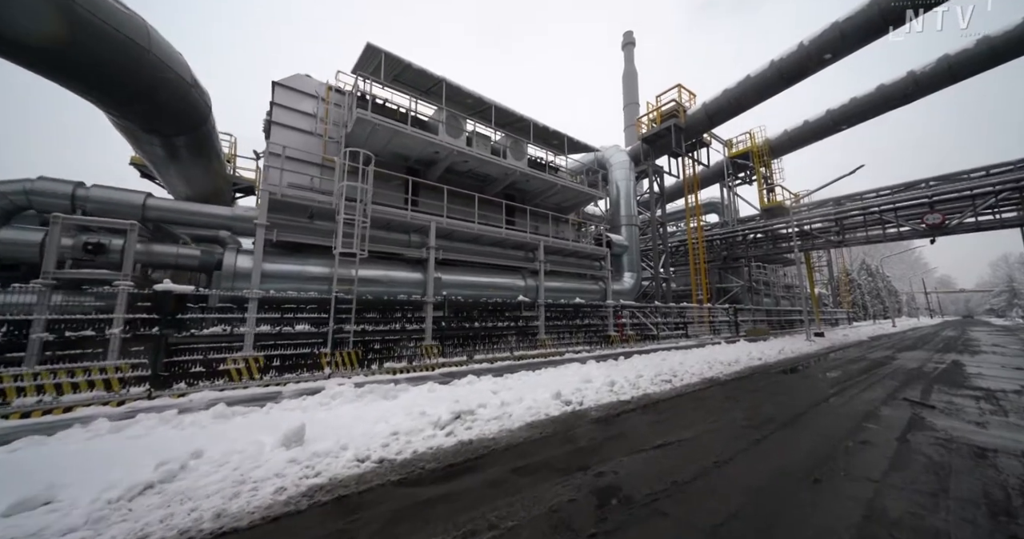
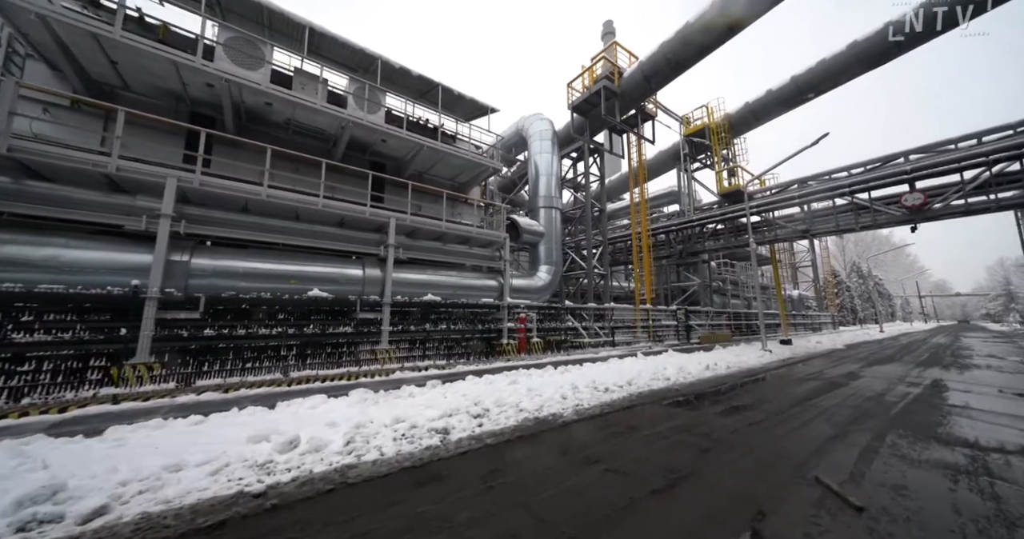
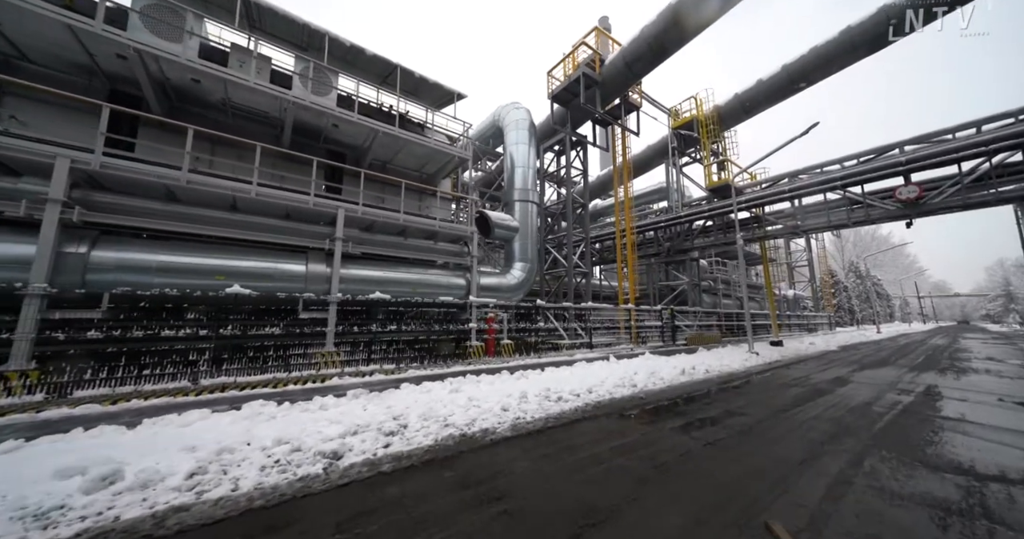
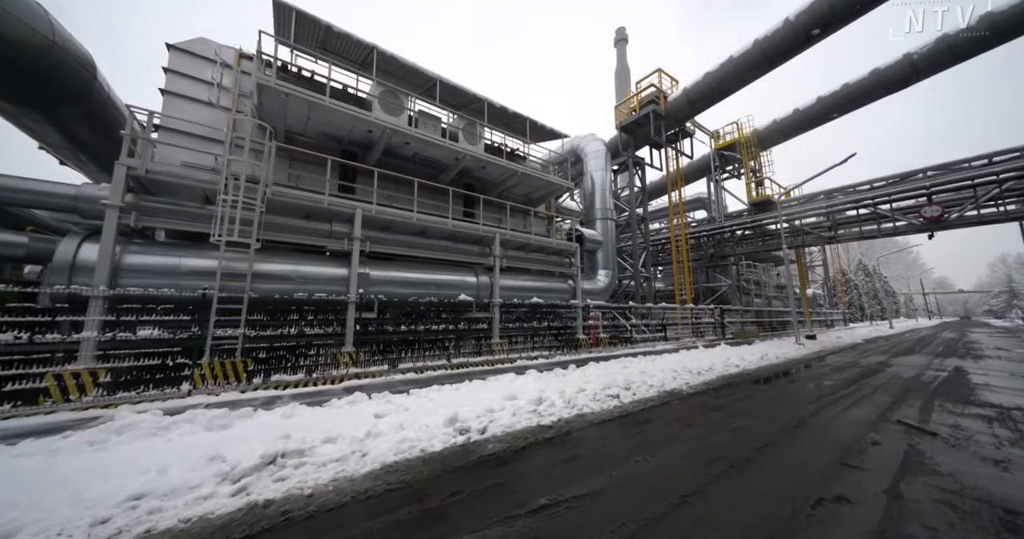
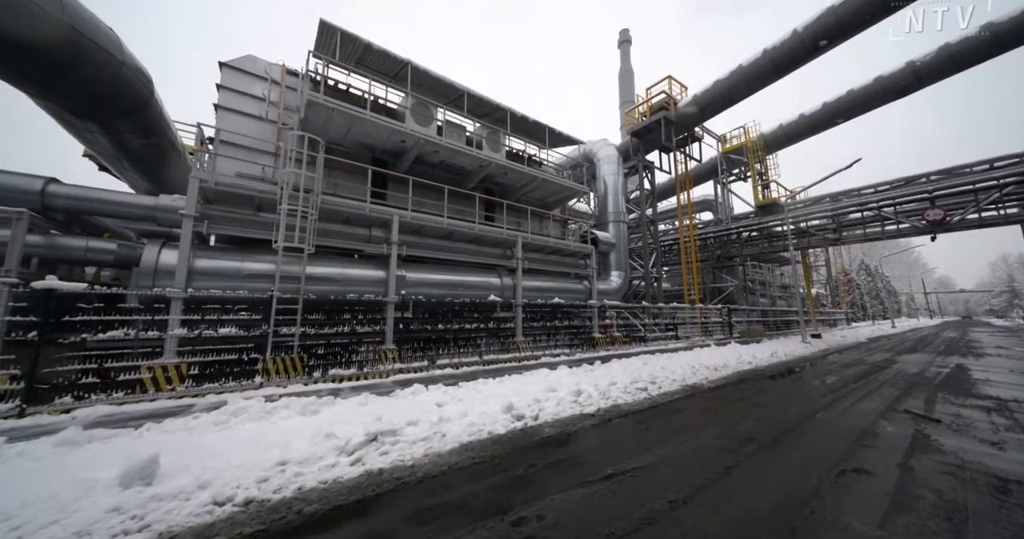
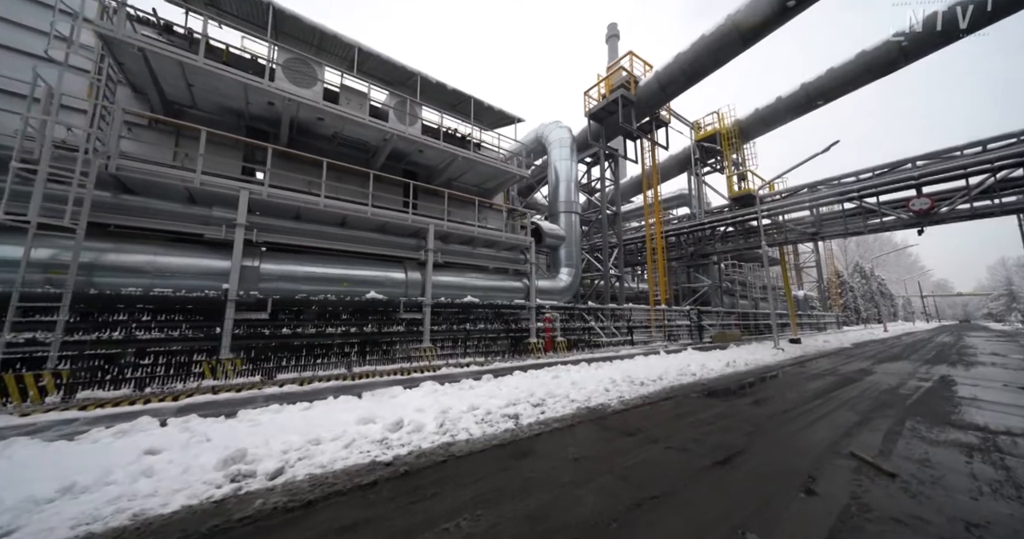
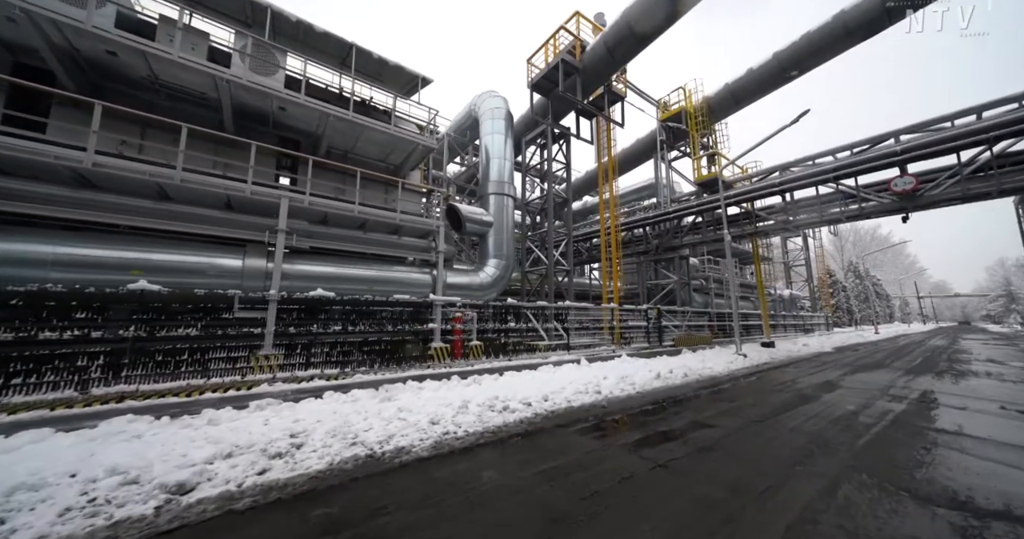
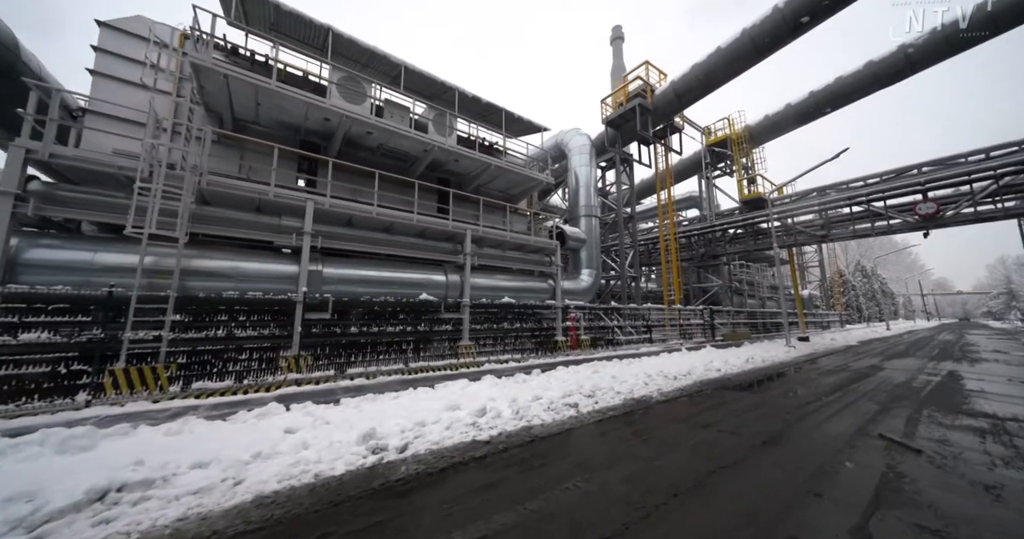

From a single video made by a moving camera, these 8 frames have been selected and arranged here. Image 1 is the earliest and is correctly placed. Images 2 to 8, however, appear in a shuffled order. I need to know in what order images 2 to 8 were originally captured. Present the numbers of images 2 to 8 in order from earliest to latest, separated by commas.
5, 4, 8, 6, 2, 3, 7
